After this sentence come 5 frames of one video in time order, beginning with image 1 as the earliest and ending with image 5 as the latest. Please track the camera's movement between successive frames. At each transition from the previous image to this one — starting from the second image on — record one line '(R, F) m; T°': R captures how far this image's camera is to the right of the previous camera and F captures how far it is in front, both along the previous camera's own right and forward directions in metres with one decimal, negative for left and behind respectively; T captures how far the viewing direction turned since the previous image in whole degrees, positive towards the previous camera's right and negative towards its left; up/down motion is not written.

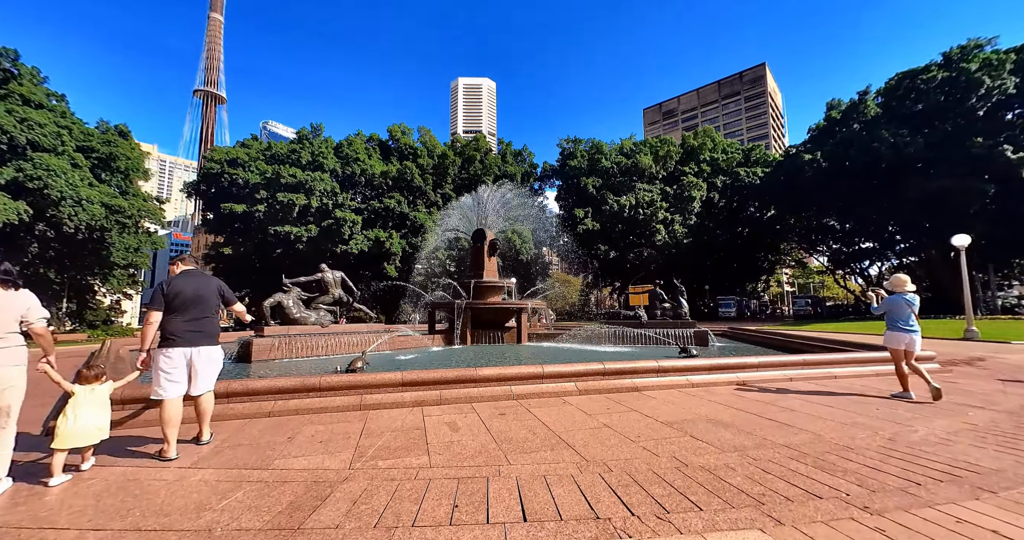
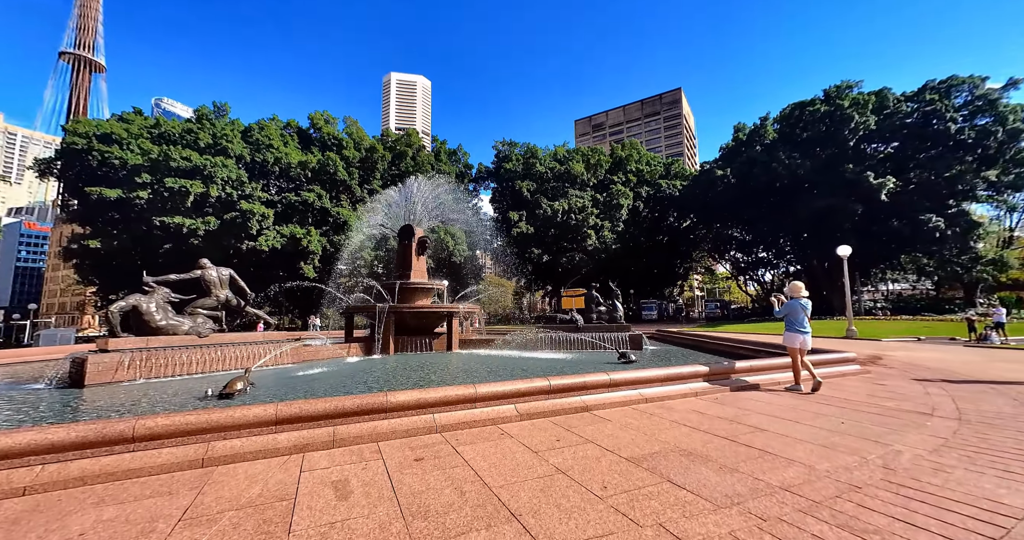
(+0.1, +1.1) m; +9°
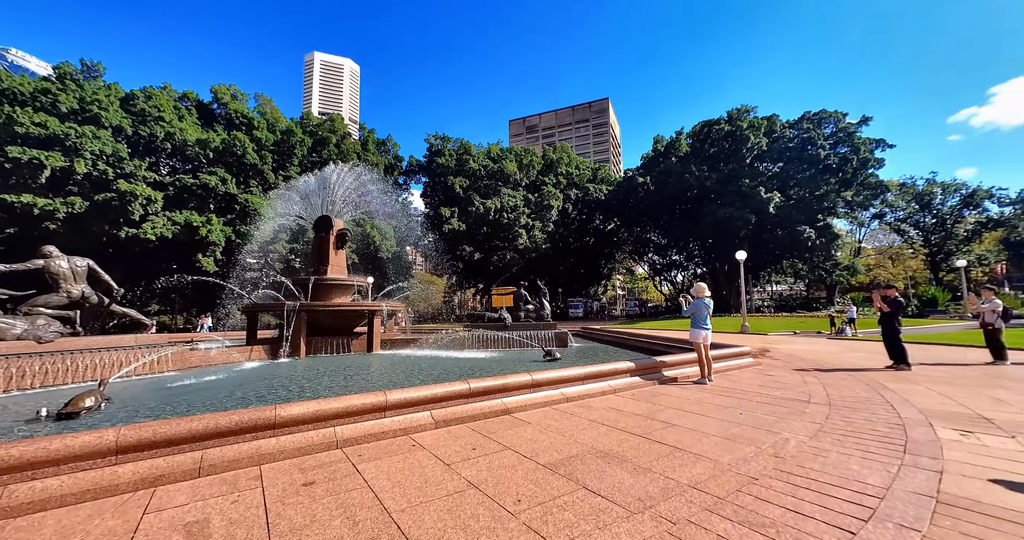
(+0.1, +0.2) m; +9°
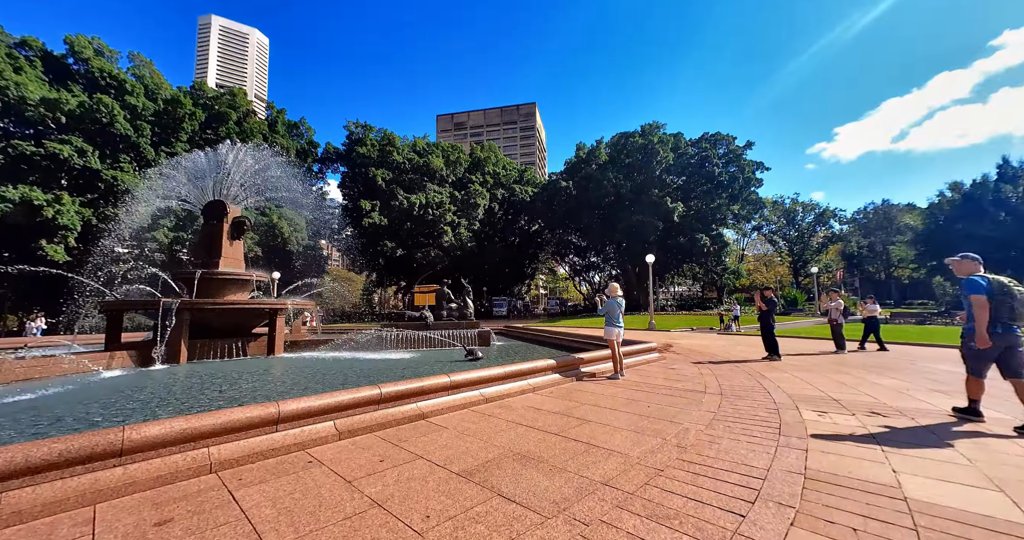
(+0.1, +0.2) m; +10°
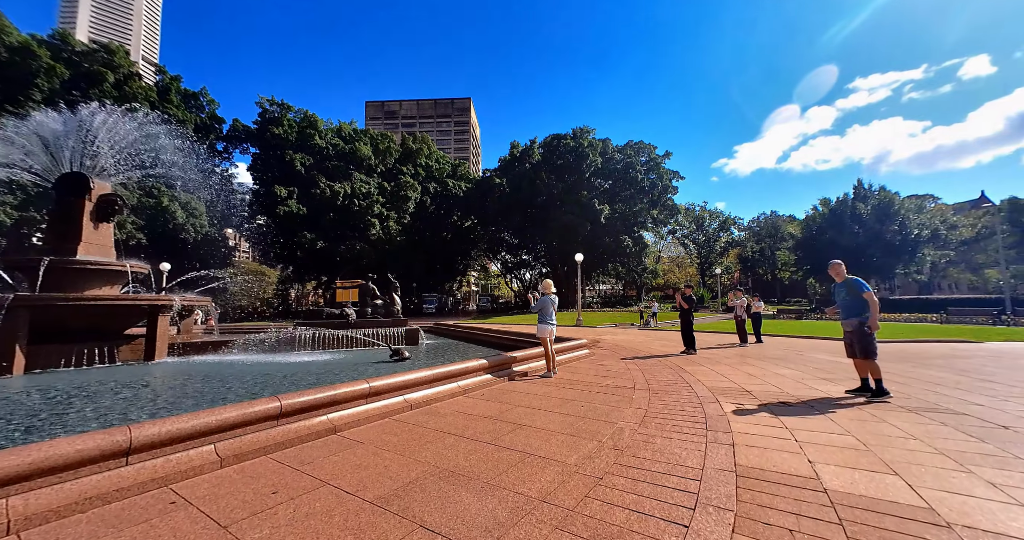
(0.0, +0.4) m; +9°
